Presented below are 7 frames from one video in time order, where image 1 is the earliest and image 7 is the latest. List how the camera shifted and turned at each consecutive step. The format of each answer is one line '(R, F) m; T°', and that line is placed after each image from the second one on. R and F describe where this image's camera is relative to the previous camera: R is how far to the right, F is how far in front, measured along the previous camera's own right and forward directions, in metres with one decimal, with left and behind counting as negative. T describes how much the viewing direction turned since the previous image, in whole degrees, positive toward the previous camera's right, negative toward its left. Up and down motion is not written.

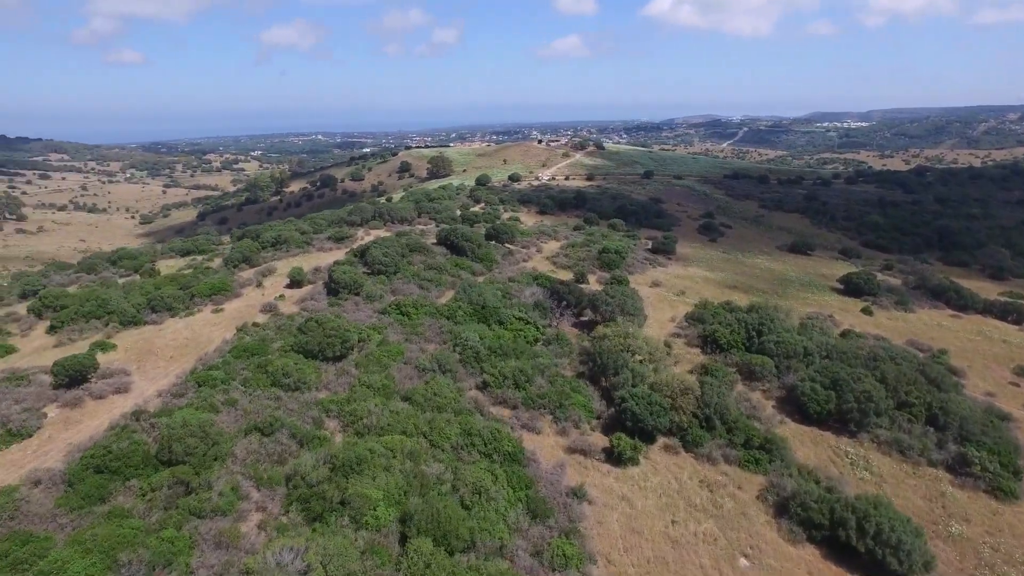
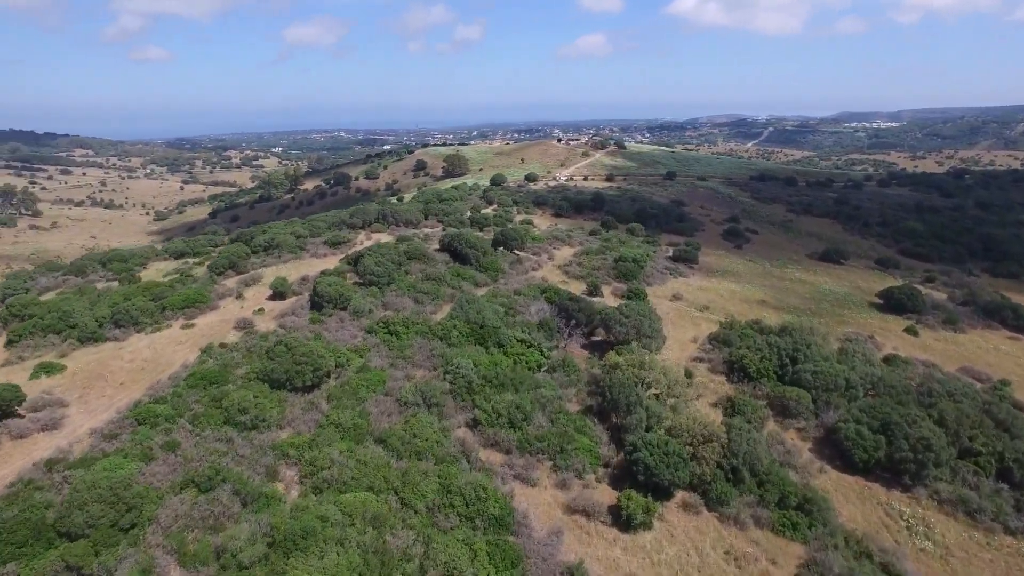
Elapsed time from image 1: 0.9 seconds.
(+0.6, +2.6) m; -2°
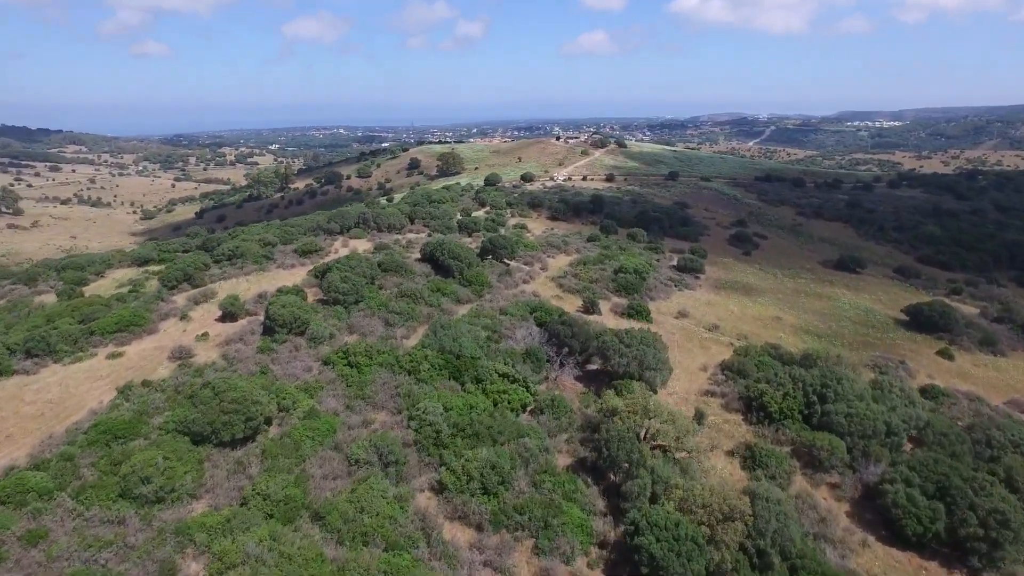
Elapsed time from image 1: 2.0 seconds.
(+0.5, +3.1) m; 0°
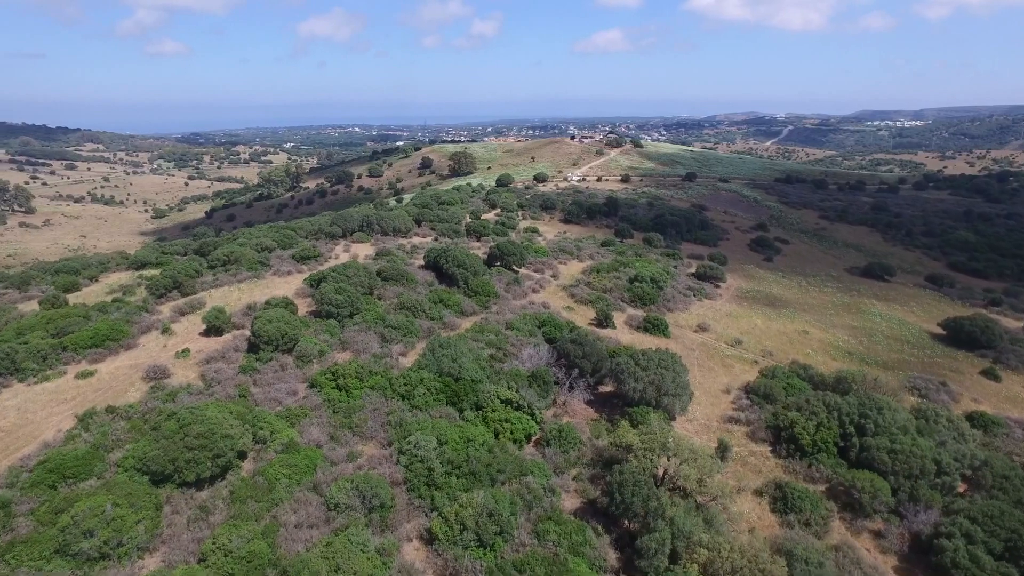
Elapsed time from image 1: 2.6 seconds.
(+0.2, +1.7) m; -1°
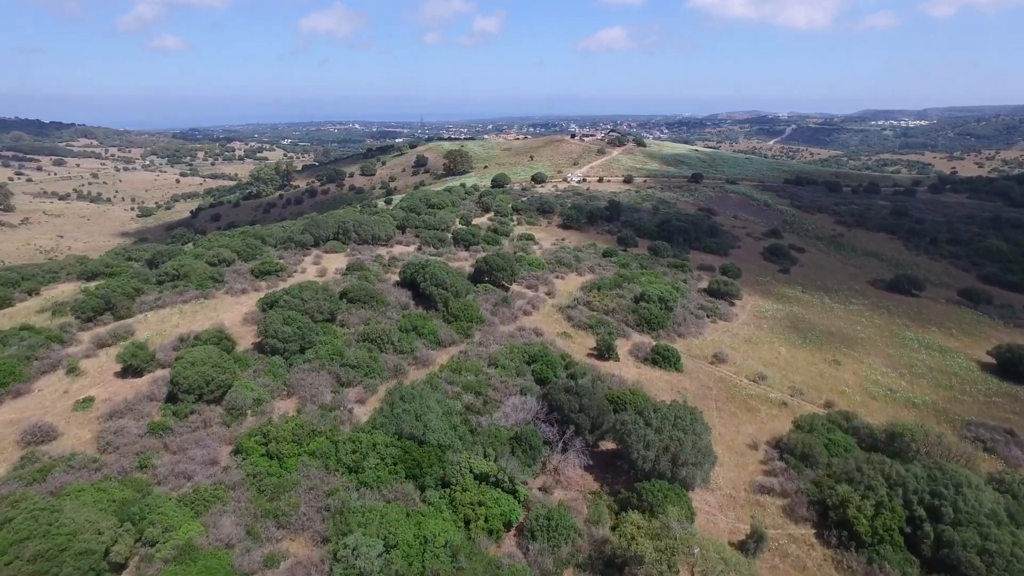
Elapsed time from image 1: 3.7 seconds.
(+0.5, +3.6) m; 0°
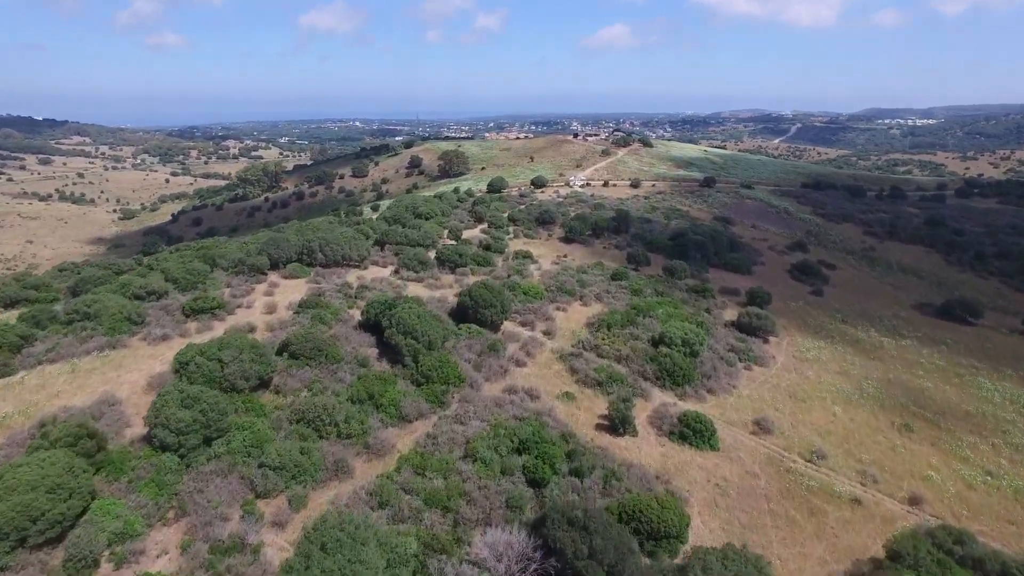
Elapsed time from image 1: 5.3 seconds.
(+0.4, +4.9) m; 0°
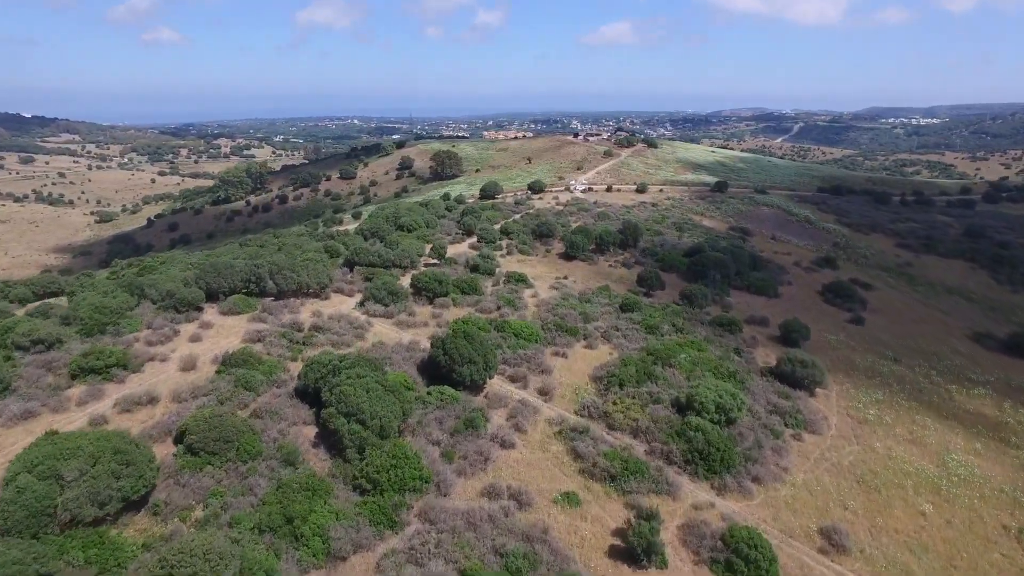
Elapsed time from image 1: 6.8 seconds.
(+0.4, +4.8) m; 0°
